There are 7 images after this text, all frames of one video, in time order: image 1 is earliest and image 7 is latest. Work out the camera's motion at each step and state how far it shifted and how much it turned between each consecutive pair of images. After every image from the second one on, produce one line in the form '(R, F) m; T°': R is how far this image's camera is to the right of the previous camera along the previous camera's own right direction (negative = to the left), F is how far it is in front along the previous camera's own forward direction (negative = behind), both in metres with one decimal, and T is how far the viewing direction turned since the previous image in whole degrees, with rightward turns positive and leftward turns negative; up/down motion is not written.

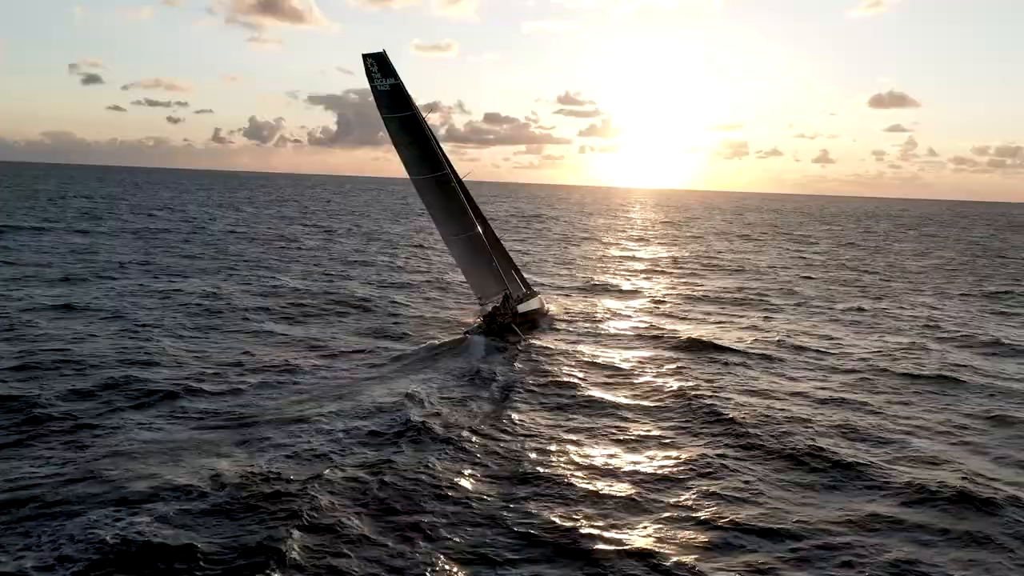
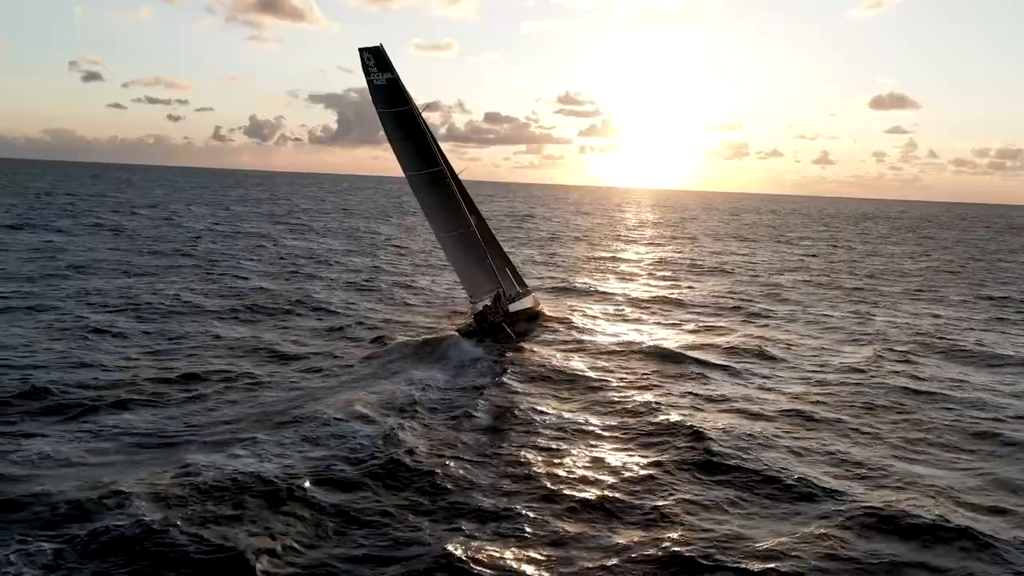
(+0.4, +0.7) m; 0°
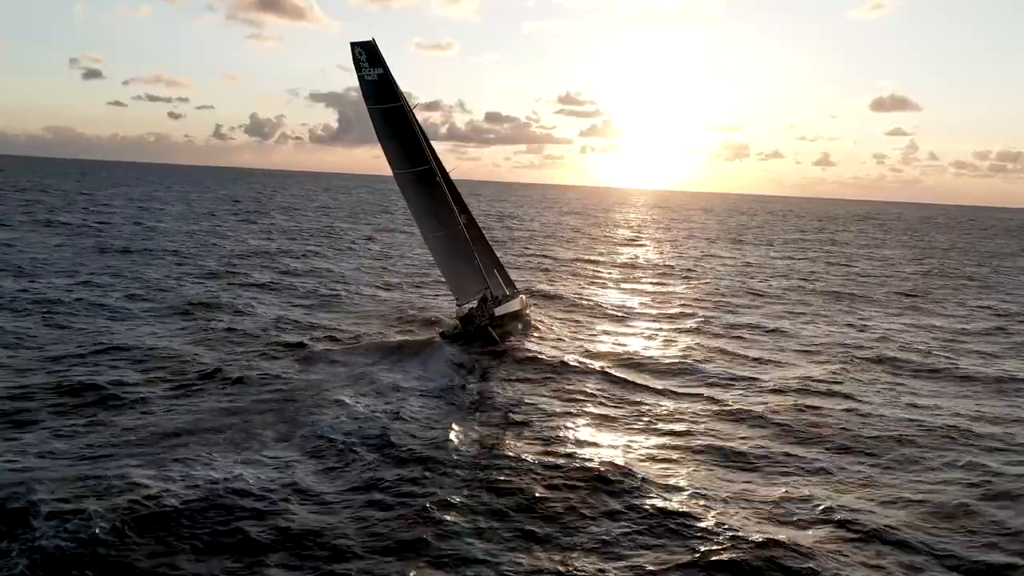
(+0.7, +1.2) m; 0°
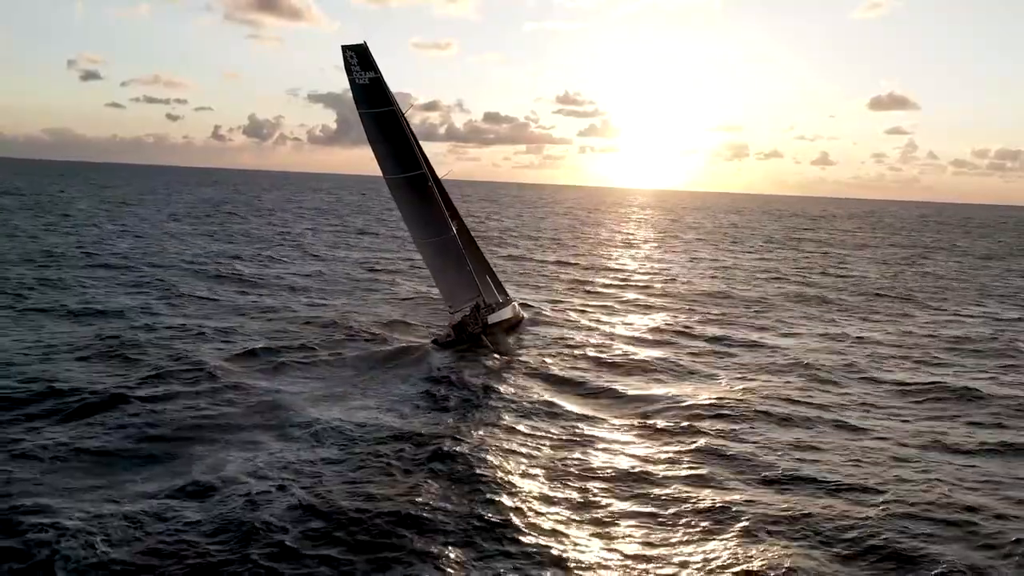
(+0.6, +1.1) m; 0°
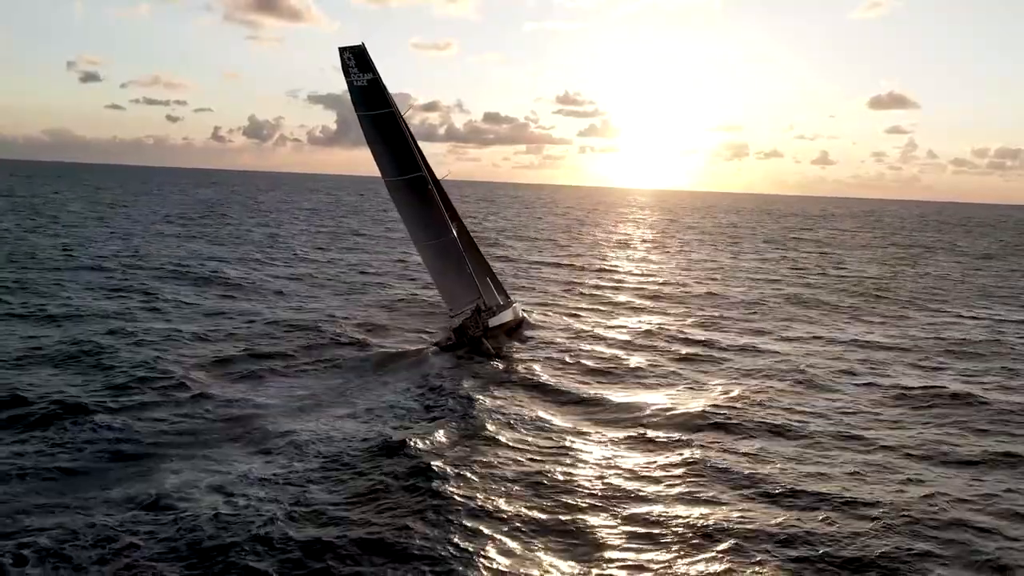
(-1.2, -1.9) m; 0°
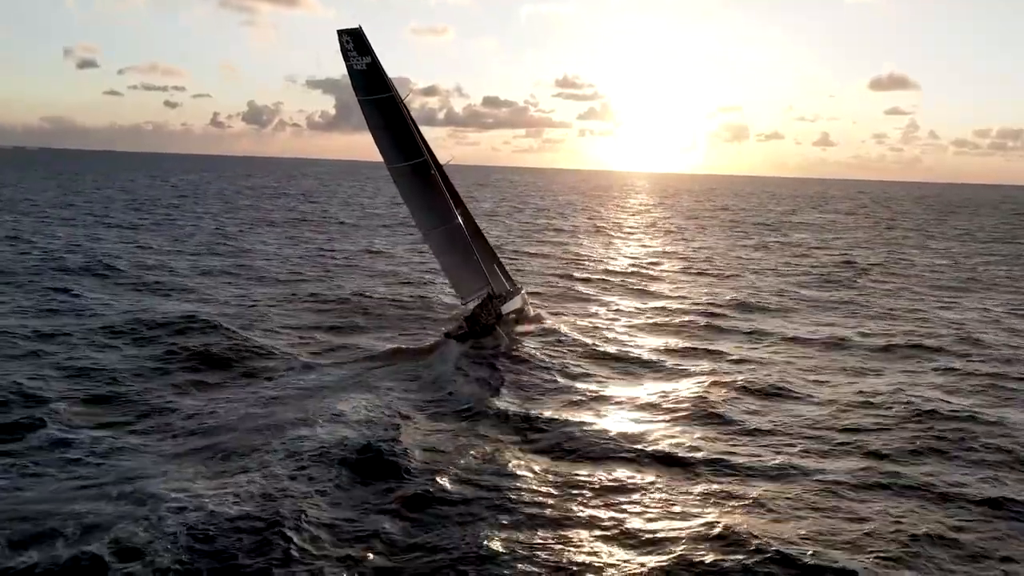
(+0.5, +1.6) m; 0°
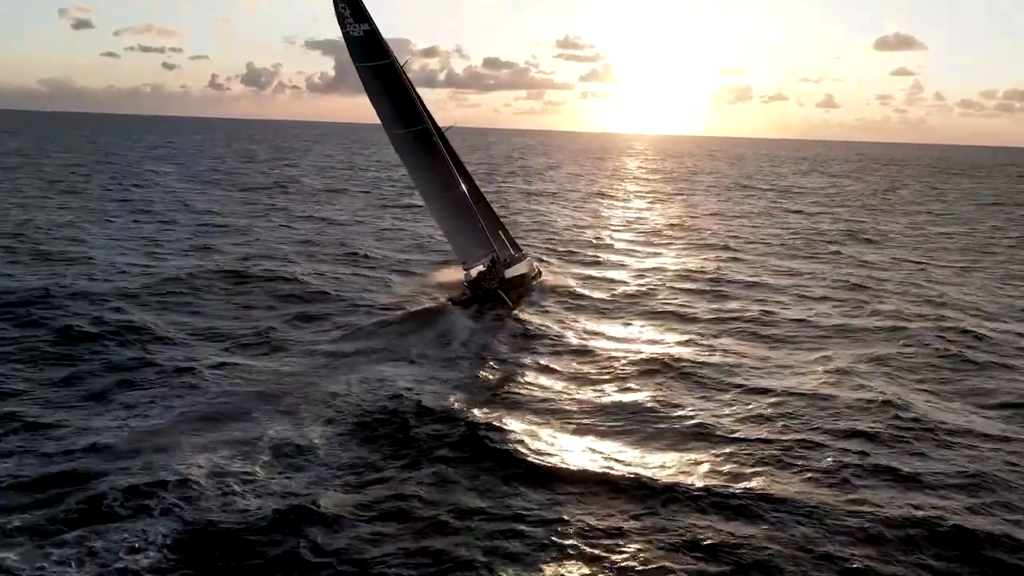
(+0.4, +1.6) m; 0°
